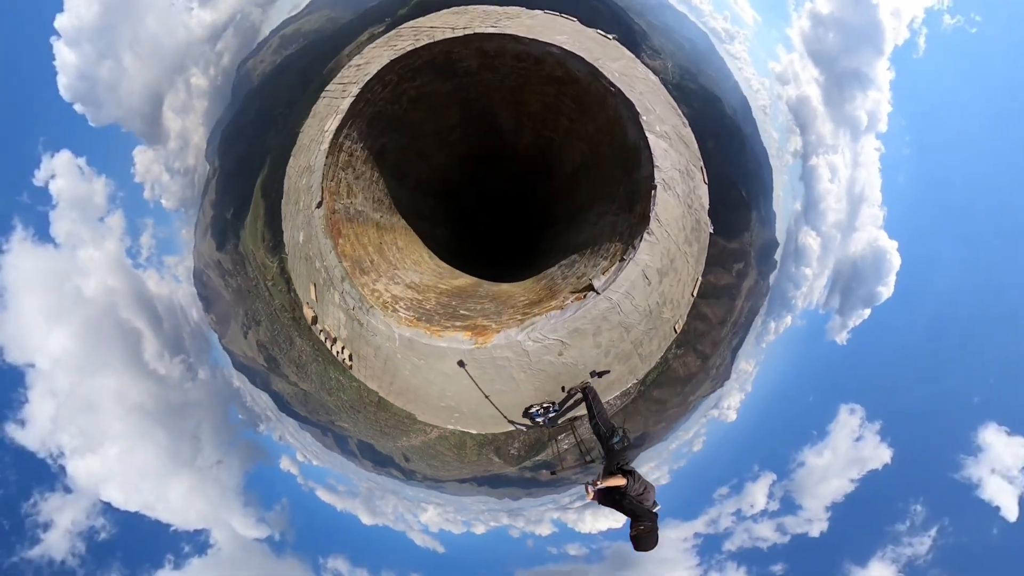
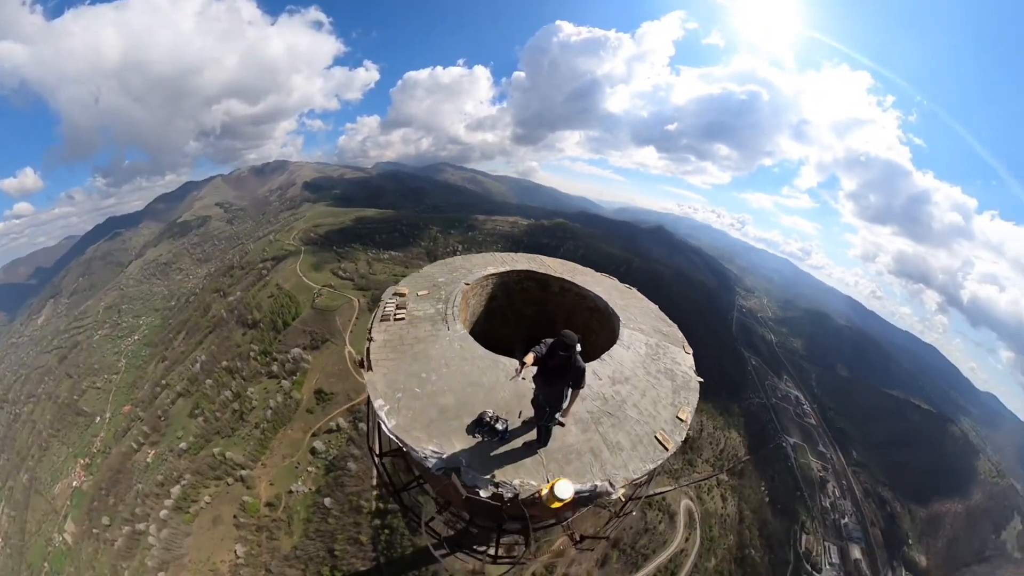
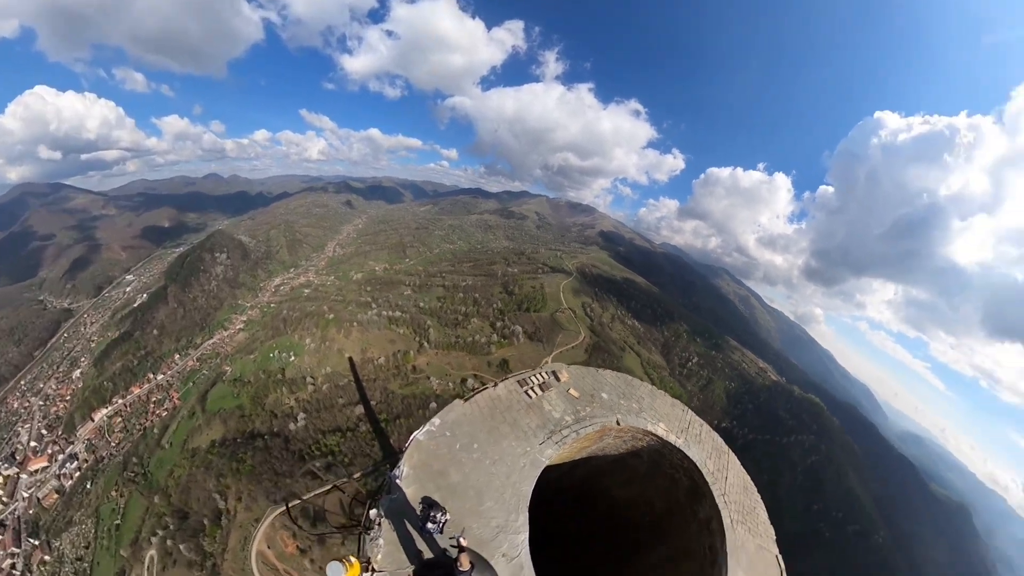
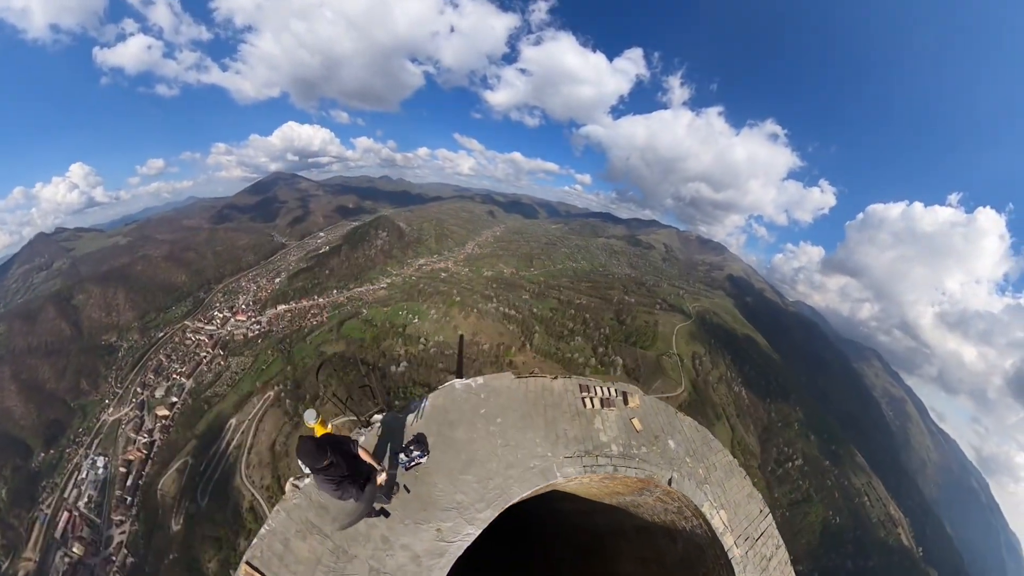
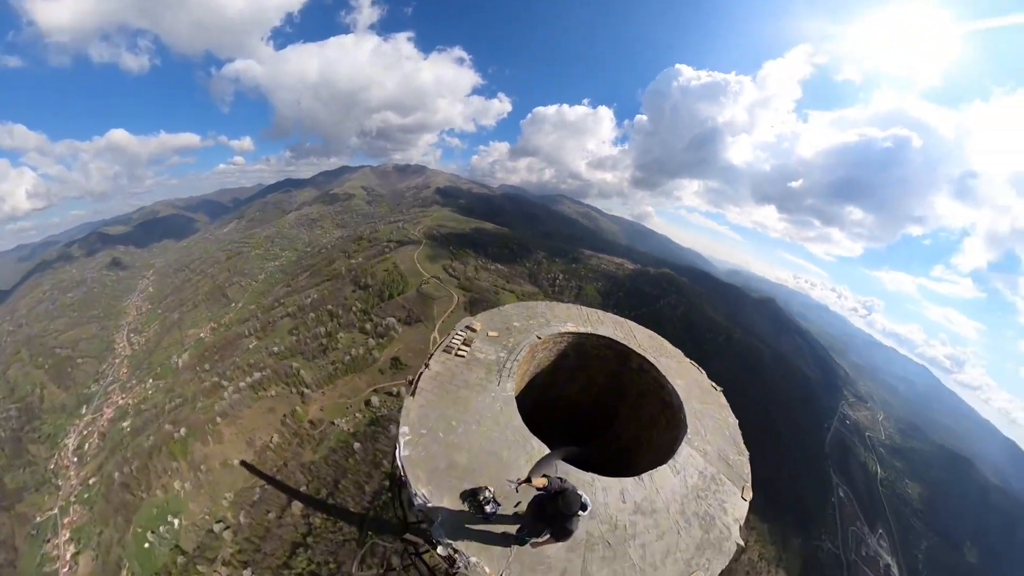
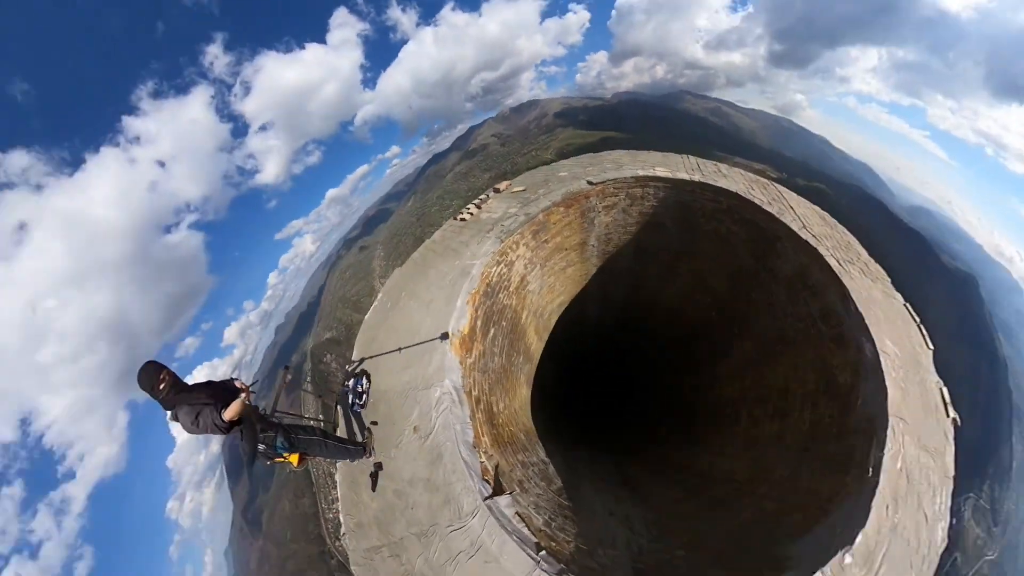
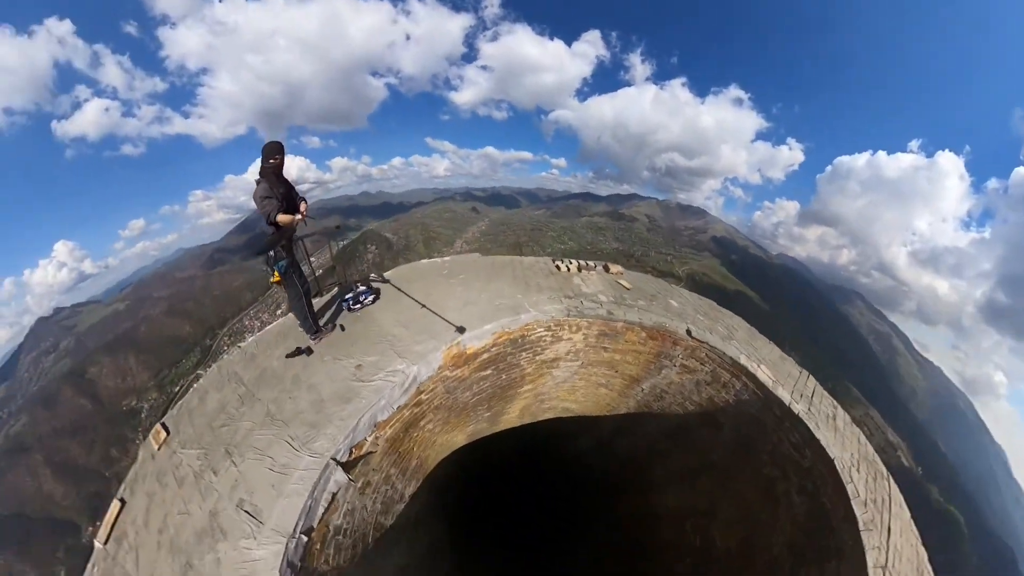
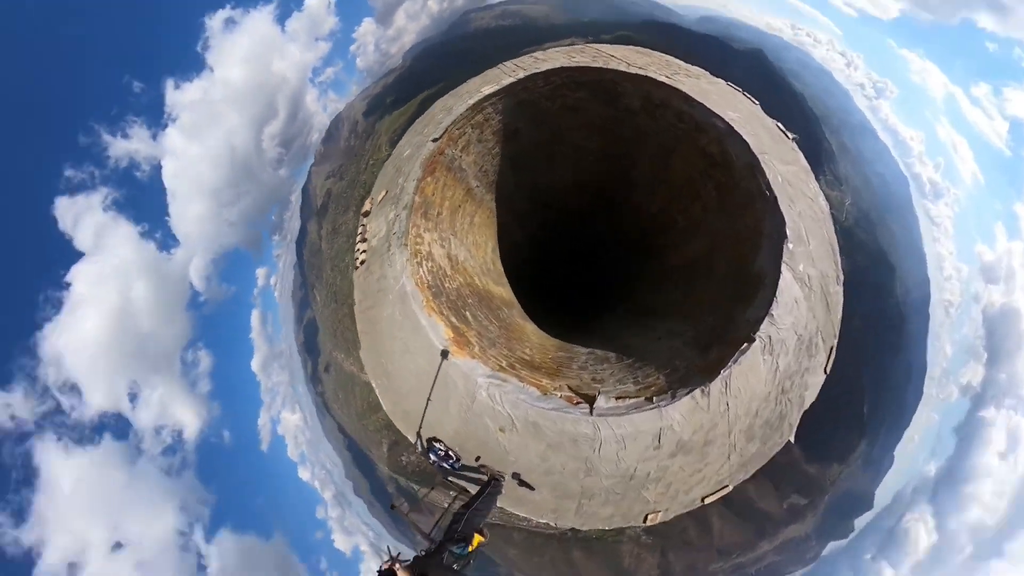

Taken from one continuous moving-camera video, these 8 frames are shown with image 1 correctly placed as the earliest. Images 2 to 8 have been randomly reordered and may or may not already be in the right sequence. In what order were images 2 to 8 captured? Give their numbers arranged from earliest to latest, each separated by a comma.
8, 6, 7, 4, 3, 5, 2
